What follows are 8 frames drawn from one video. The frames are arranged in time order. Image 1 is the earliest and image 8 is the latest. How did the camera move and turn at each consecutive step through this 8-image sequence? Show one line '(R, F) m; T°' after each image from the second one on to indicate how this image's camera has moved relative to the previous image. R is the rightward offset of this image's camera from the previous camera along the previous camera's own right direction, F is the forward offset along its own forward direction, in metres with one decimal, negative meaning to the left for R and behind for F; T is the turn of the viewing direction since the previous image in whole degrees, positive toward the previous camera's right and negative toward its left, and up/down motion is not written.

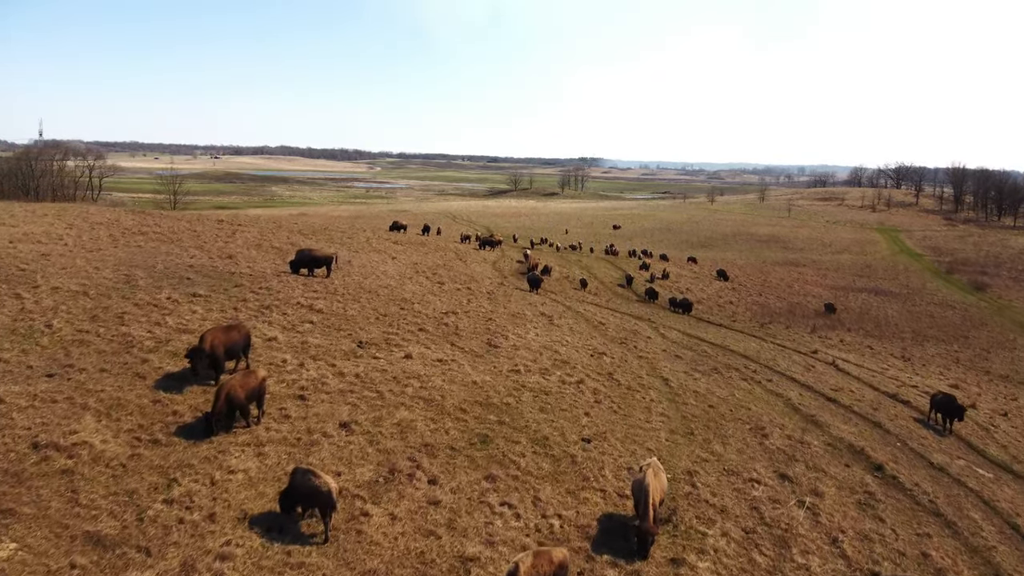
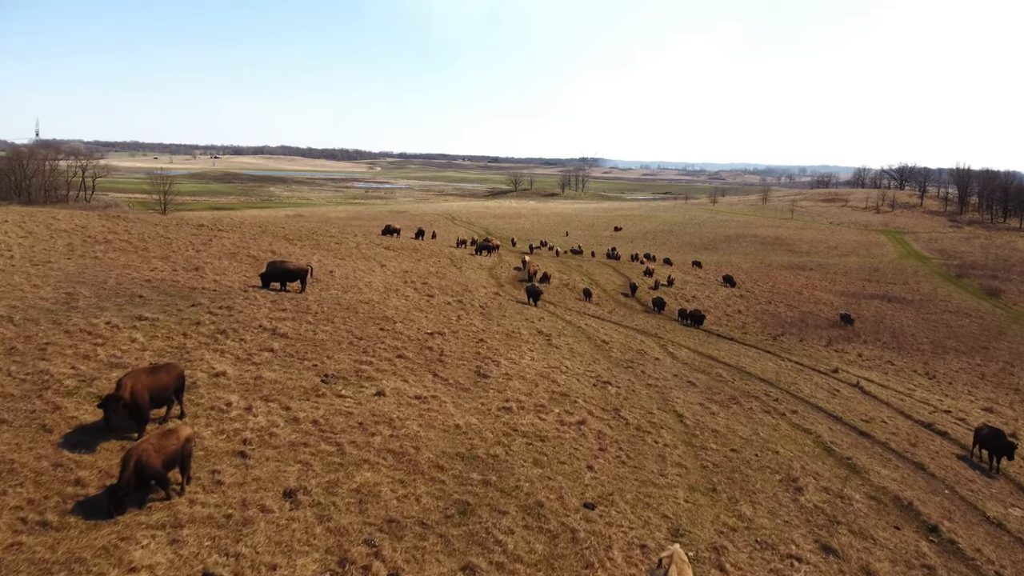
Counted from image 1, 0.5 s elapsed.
(+0.2, +2.4) m; 0°
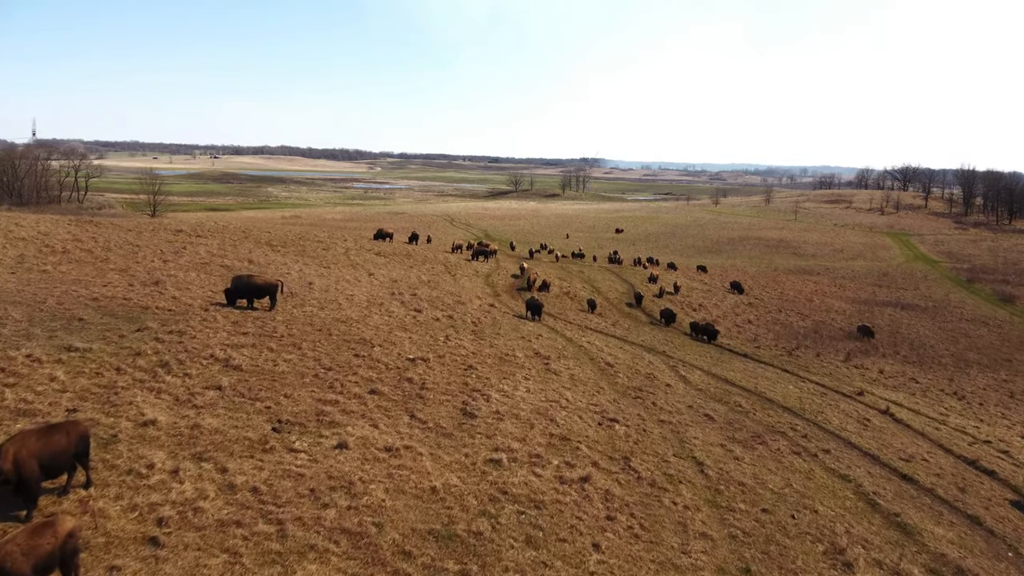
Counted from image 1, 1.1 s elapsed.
(+0.2, +2.3) m; 0°
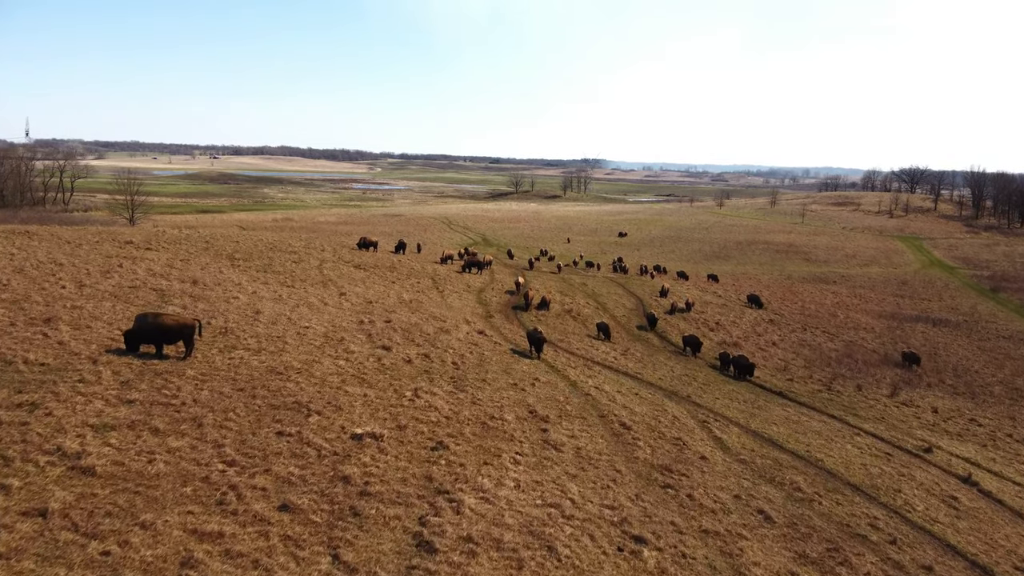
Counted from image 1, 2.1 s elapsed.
(+0.3, +4.6) m; 0°
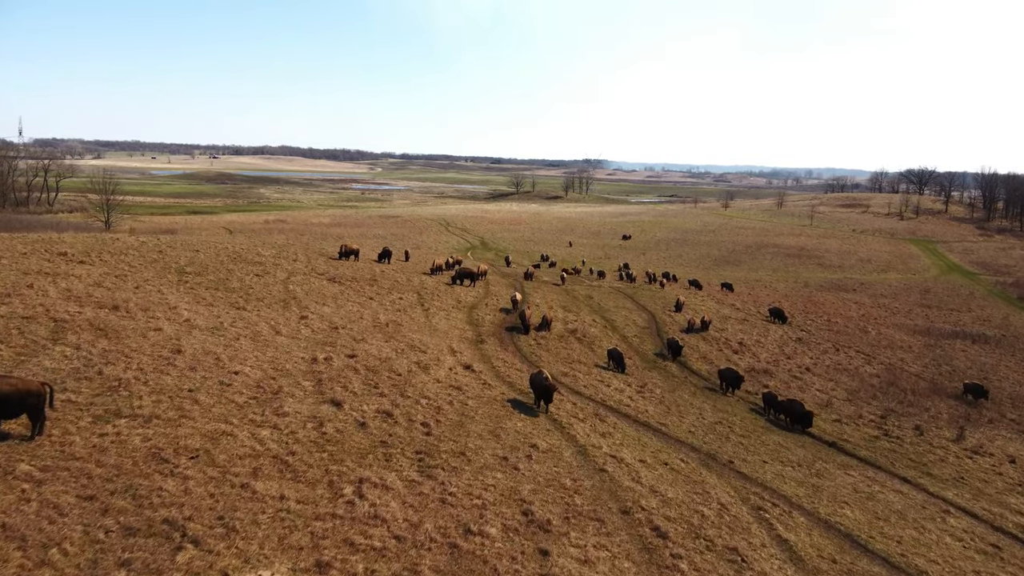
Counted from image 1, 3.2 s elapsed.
(+0.2, +4.6) m; 0°
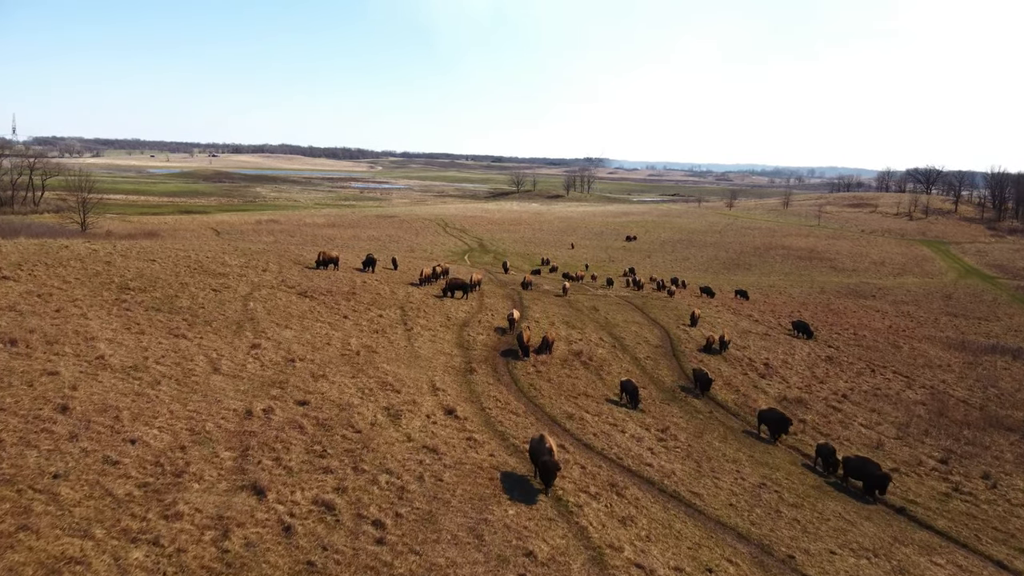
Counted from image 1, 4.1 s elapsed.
(+0.2, +4.0) m; 0°
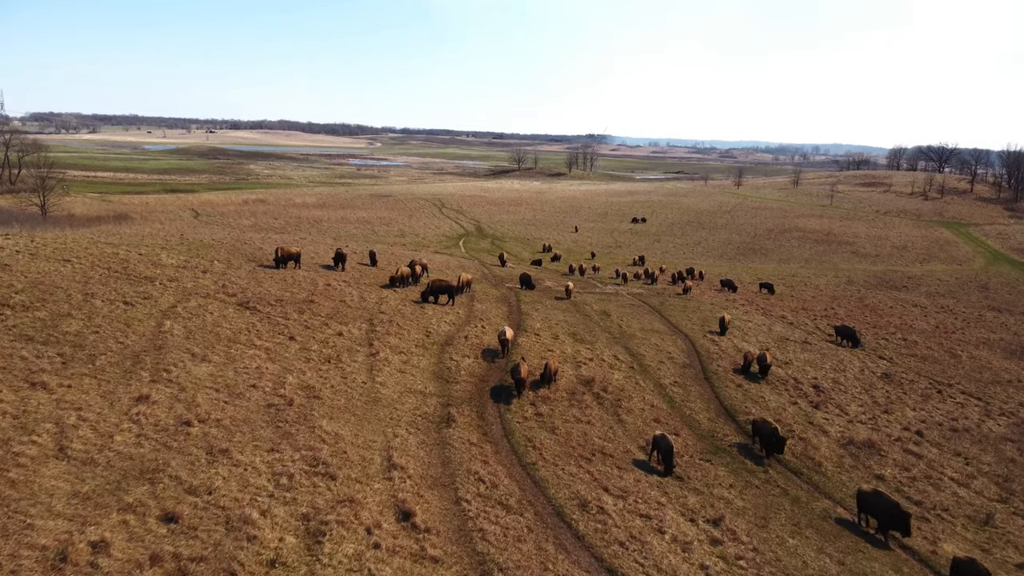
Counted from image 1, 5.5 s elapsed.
(+0.2, +5.7) m; 0°
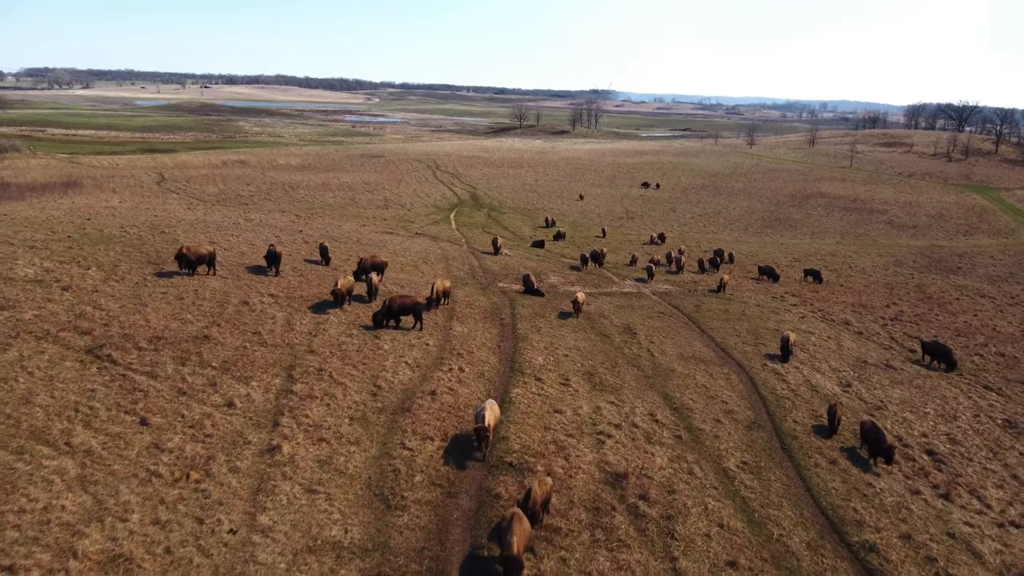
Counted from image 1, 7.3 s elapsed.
(+0.3, +7.8) m; 0°
